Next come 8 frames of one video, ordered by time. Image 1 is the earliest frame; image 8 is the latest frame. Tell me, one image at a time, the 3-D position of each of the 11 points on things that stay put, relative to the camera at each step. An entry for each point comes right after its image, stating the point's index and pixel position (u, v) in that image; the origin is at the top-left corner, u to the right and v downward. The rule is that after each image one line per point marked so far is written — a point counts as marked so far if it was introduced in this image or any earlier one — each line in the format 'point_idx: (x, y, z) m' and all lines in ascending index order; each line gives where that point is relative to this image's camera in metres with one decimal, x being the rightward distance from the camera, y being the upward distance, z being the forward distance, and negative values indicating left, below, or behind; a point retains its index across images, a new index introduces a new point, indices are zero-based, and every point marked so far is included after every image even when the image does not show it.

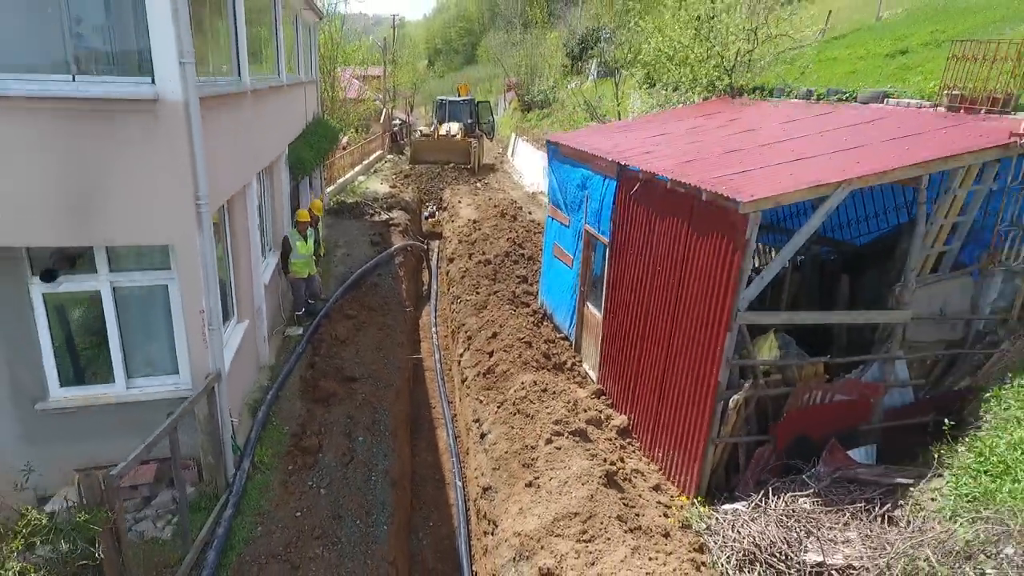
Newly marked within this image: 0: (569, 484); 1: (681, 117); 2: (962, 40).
0: (+0.2, -0.6, +2.0) m
1: (+0.8, +0.8, +3.2) m
2: (+3.6, +2.0, +5.3) m
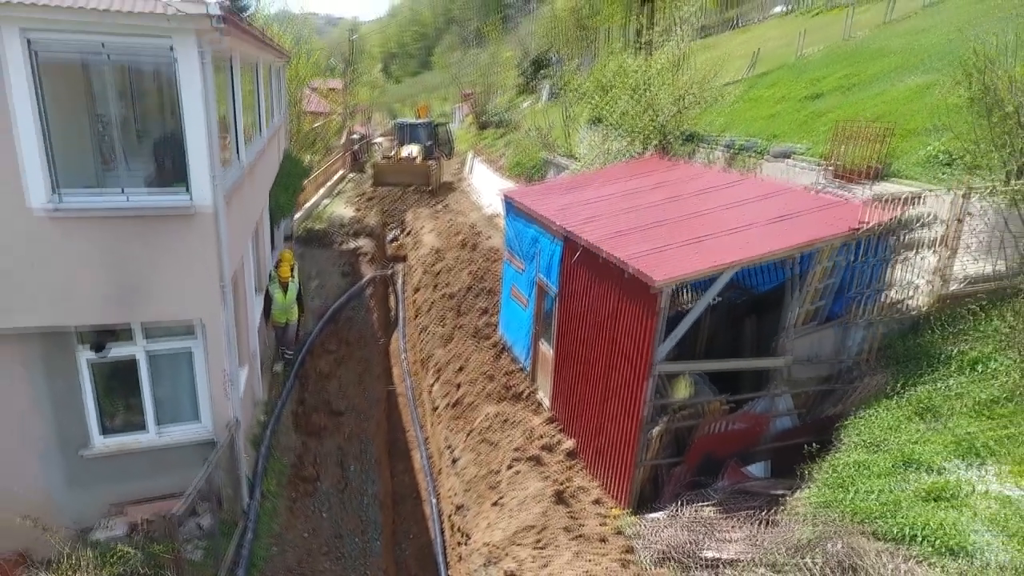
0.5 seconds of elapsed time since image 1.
0: (+0.1, -0.8, +2.5) m
1: (+0.6, +0.6, +3.7) m
2: (+3.2, +1.9, +6.0) m
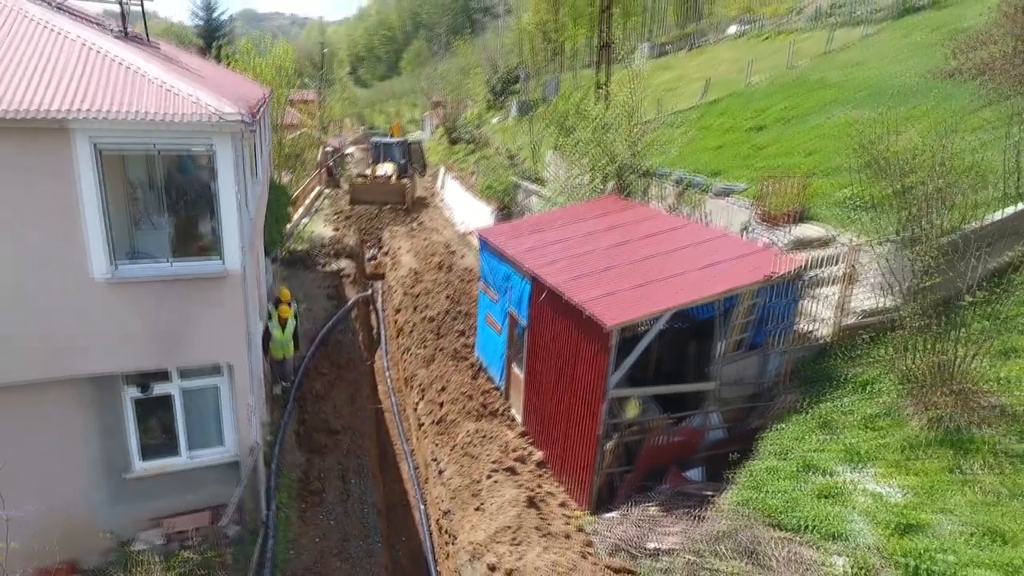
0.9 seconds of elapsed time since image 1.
0: (0.0, -1.0, +3.0) m
1: (+0.4, +0.5, +4.1) m
2: (+2.9, +1.7, +6.6) m
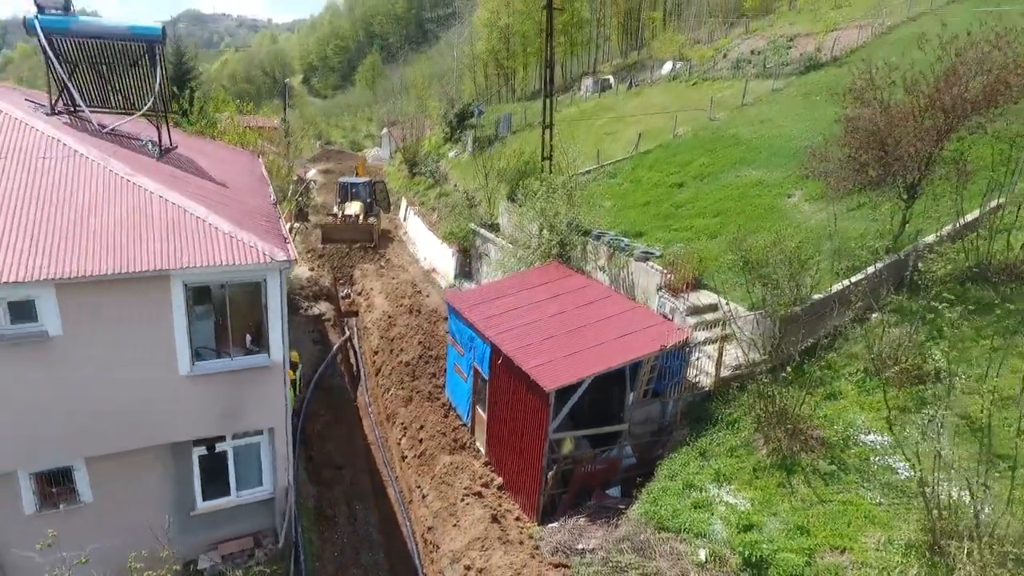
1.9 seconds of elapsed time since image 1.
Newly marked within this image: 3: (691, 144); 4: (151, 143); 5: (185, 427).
0: (-0.2, -1.4, +4.0) m
1: (+0.1, 0.0, +5.2) m
2: (+2.4, +1.3, +7.8) m
3: (+2.5, +2.0, +9.1) m
4: (-2.7, +0.9, +5.2) m
5: (-1.7, -0.7, +3.3) m
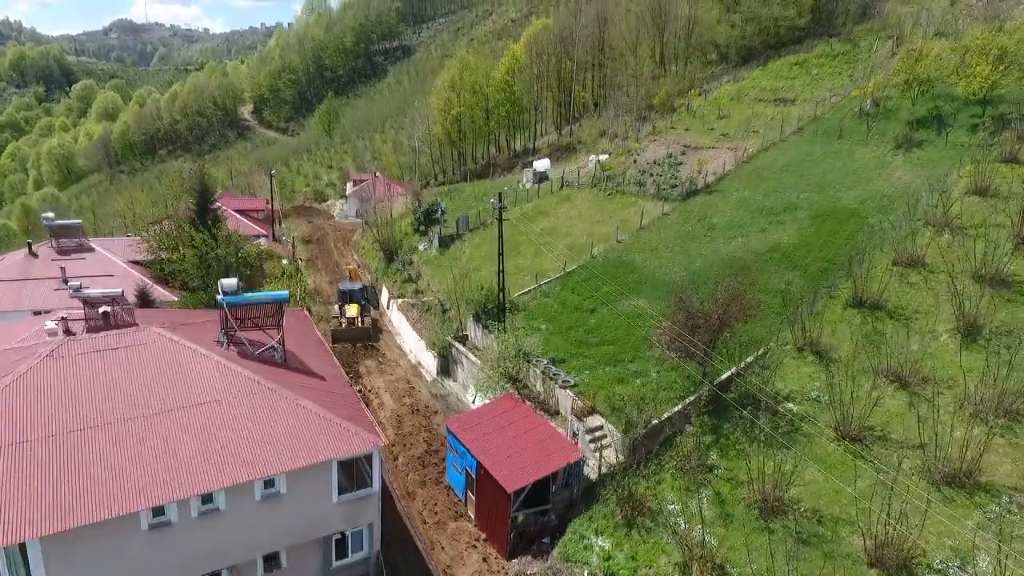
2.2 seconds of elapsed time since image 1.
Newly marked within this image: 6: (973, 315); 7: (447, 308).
0: (-0.5, -3.2, +7.4) m
1: (-0.2, -1.7, +8.6) m
2: (+1.8, -0.3, +11.4) m
3: (+1.8, +0.4, +12.8) m
4: (-3.1, -0.9, +8.4) m
5: (-1.9, -2.5, +6.6) m
6: (+6.2, -0.3, +8.7) m
7: (-1.4, -0.4, +13.2) m
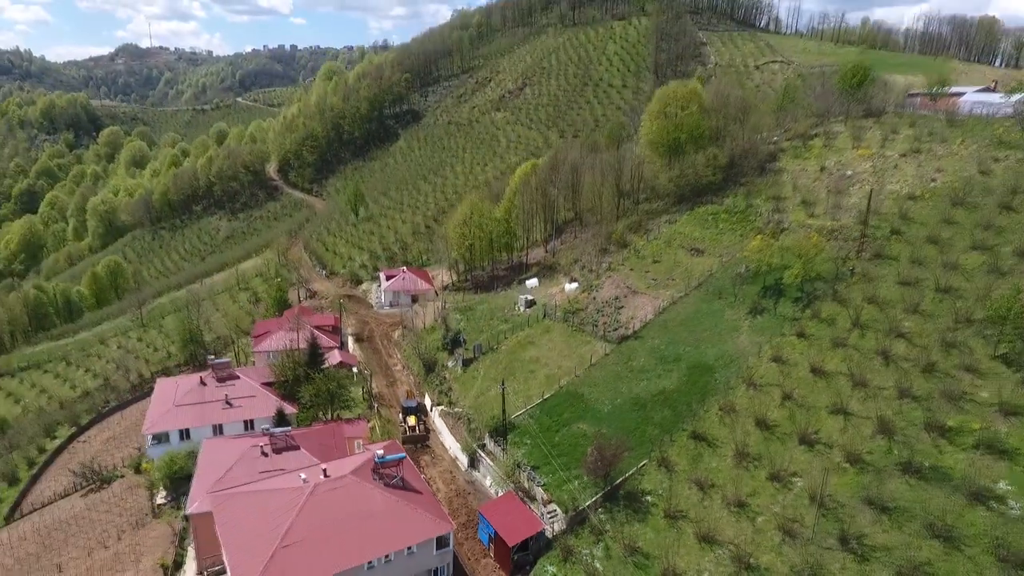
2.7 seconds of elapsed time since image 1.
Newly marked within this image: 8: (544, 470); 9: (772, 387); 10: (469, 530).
0: (-0.5, -7.2, +15.8) m
1: (-0.3, -5.7, +17.1) m
2: (+1.8, -4.3, +19.9) m
3: (+1.7, -3.6, +21.2) m
4: (-3.1, -5.0, +16.9) m
5: (-1.9, -6.5, +15.1) m
6: (+6.2, -4.2, +17.1) m
7: (-1.4, -4.5, +21.7) m
8: (+1.0, -5.2, +18.4) m
9: (+7.6, -2.9, +18.8) m
10: (-1.3, -6.7, +17.5) m
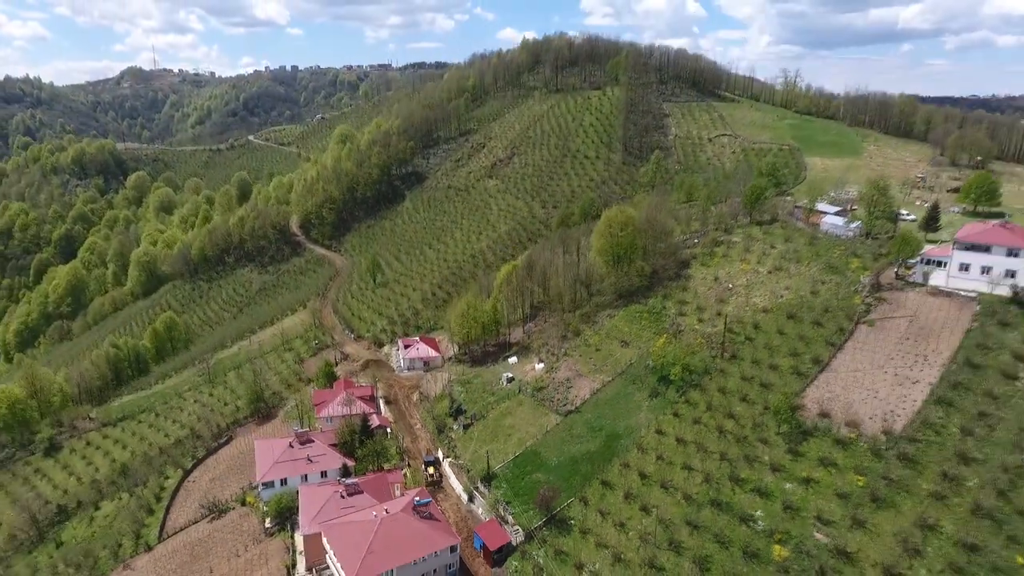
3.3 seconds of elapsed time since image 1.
0: (-1.3, -12.2, +27.8) m
1: (-1.1, -10.8, +29.1) m
2: (+0.9, -9.4, +31.9) m
3: (+0.8, -8.7, +33.2) m
4: (-4.0, -10.1, +28.9) m
5: (-2.7, -11.6, +27.1) m
6: (+5.3, -9.2, +29.1) m
7: (-2.3, -9.6, +33.7) m
8: (+0.1, -10.2, +30.4) m
9: (+6.8, -7.8, +30.9) m
10: (-2.1, -11.7, +29.5) m
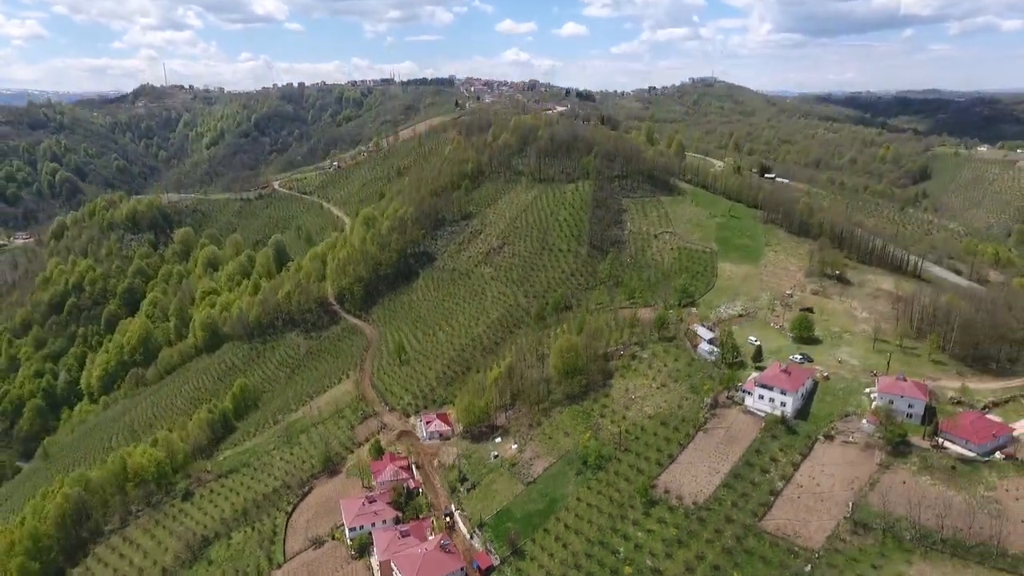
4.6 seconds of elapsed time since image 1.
0: (-2.7, -23.5, +51.7) m
1: (-2.6, -22.1, +53.0) m
2: (-0.6, -20.6, +55.8) m
3: (-0.6, -19.9, +57.1) m
4: (-5.5, -21.5, +52.8) m
5: (-4.2, -22.9, +51.0) m
6: (+3.8, -20.4, +53.0) m
7: (-3.7, -20.9, +57.6) m
8: (-1.4, -21.5, +54.3) m
9: (+5.2, -19.0, +54.7) m
10: (-3.6, -23.0, +53.4) m
